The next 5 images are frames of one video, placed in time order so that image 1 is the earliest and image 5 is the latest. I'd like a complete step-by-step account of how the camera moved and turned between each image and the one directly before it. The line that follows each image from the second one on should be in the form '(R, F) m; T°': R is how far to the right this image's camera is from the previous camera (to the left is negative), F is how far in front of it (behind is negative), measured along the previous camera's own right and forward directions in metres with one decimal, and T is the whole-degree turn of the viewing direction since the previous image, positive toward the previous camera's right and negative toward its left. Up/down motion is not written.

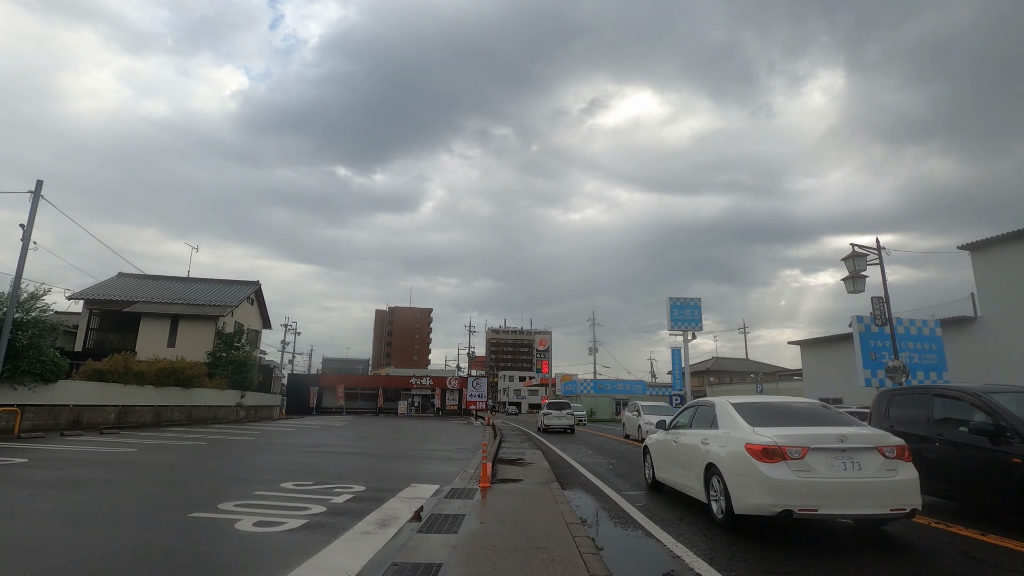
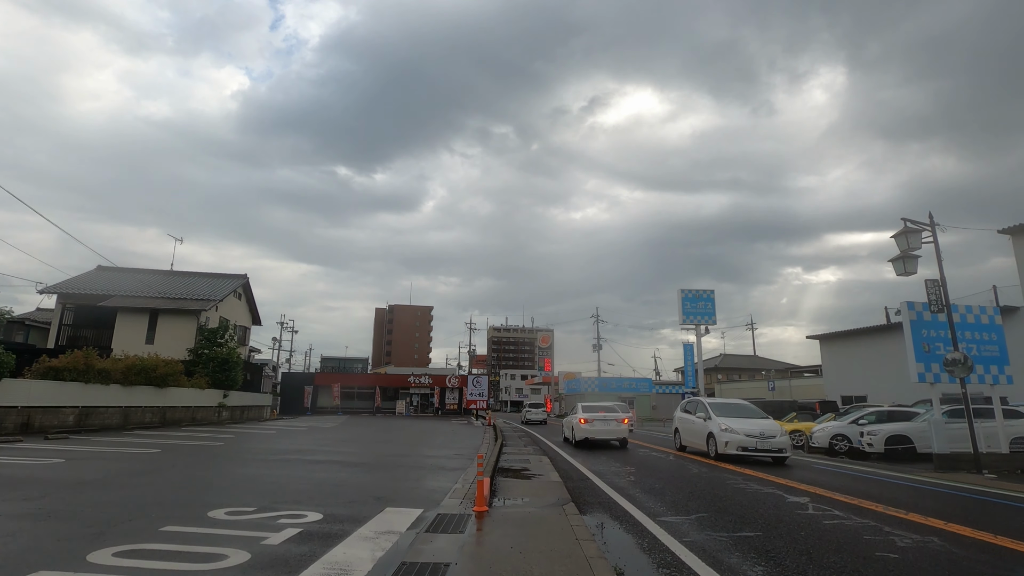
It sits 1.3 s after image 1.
(0.0, +1.9) m; 0°
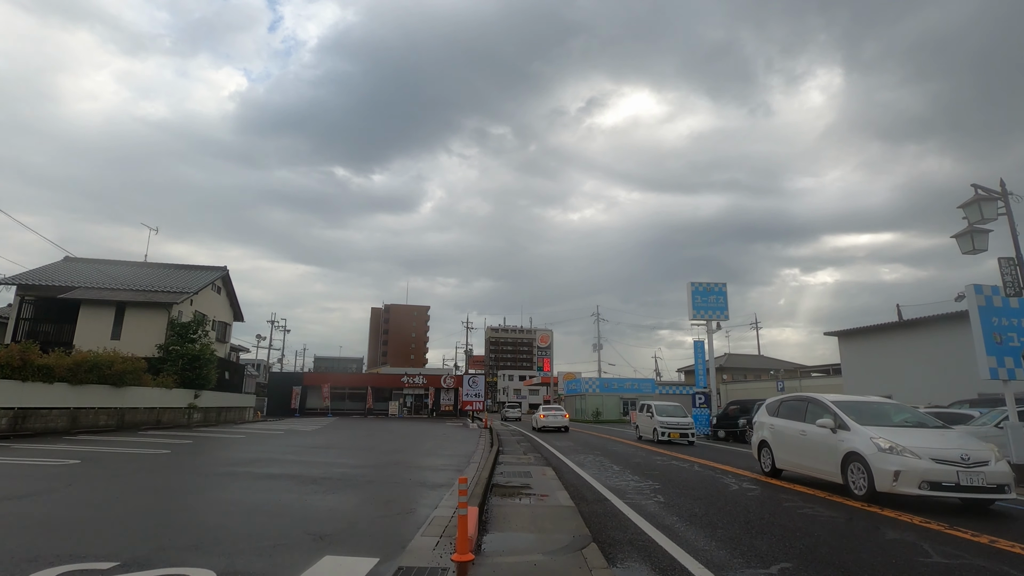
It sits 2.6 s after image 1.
(0.0, +2.1) m; 0°
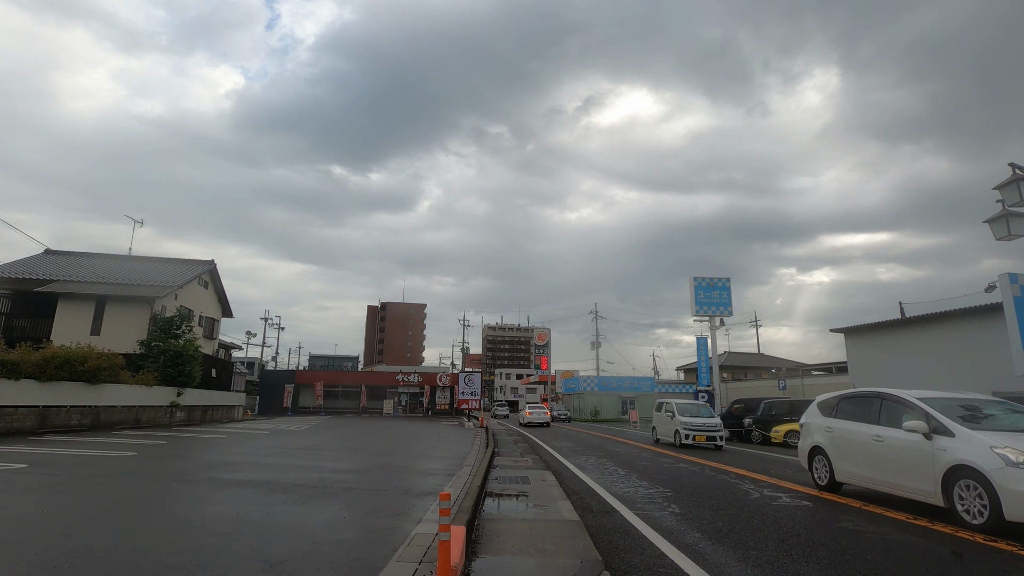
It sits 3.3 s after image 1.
(0.0, +0.9) m; 0°
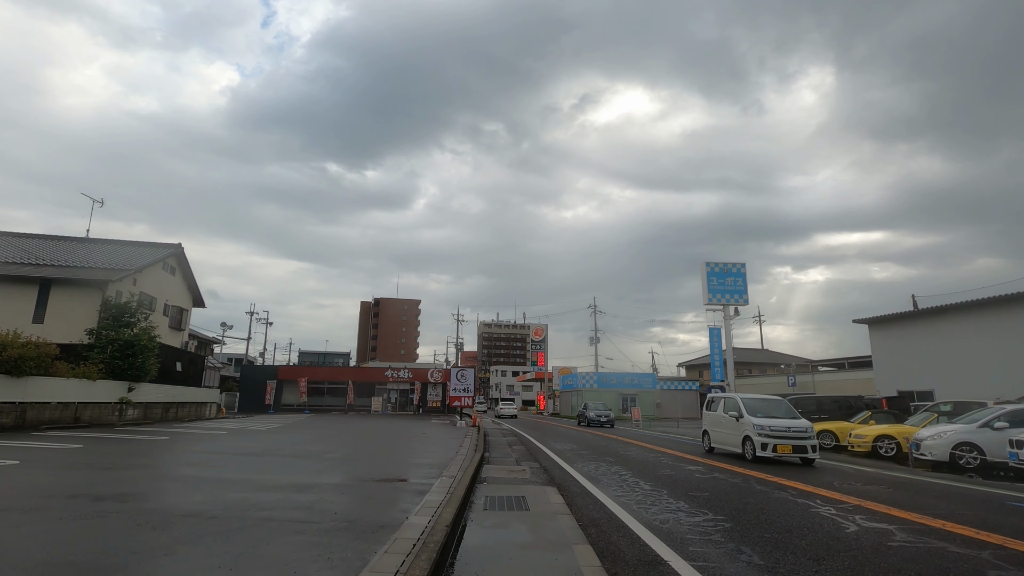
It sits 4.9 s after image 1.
(0.0, +2.5) m; 0°
